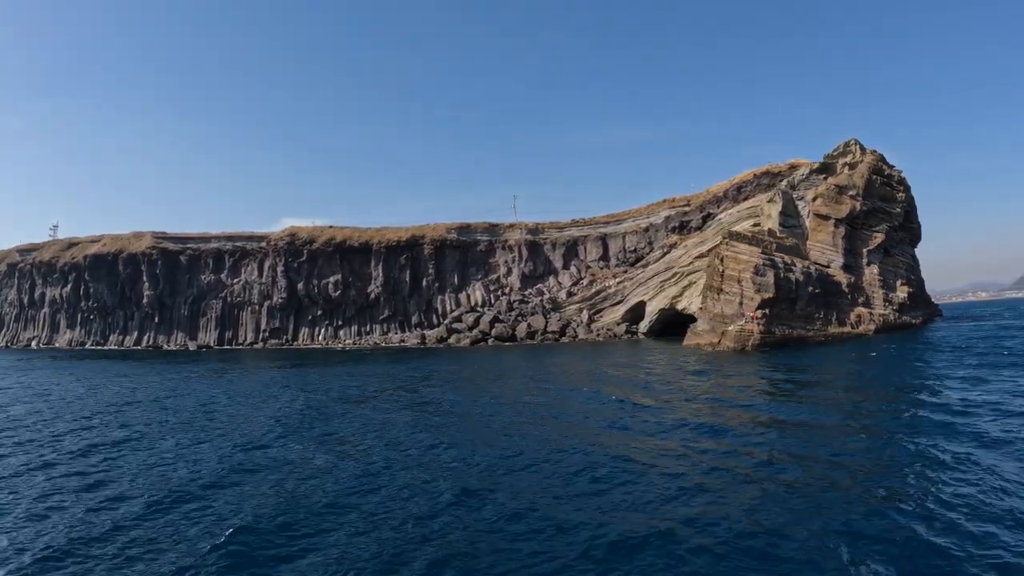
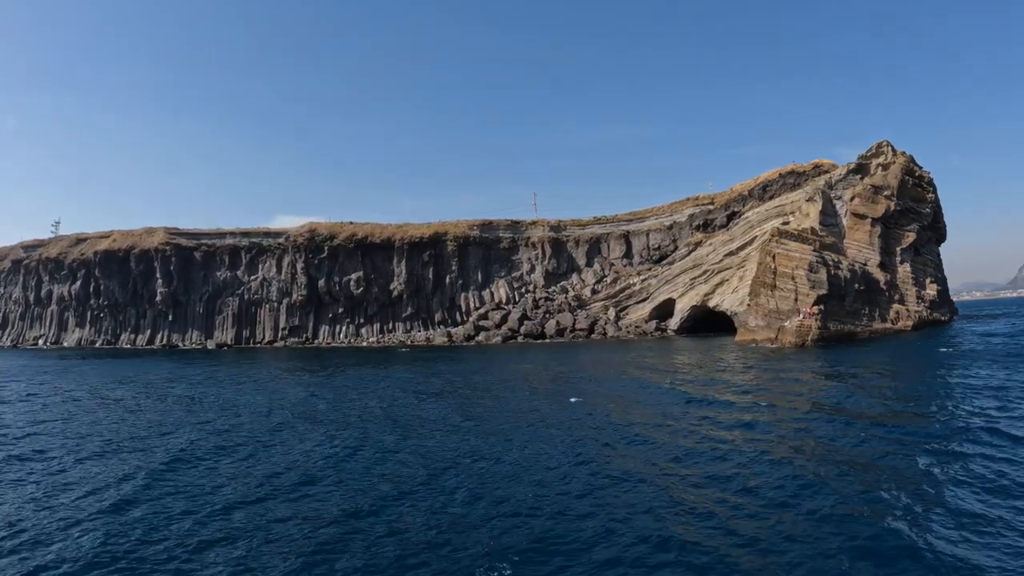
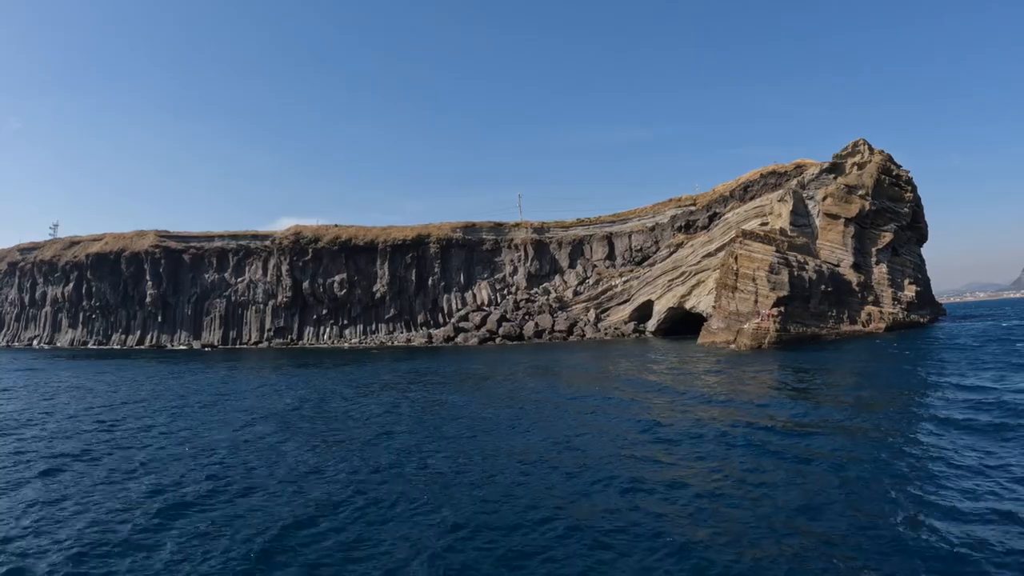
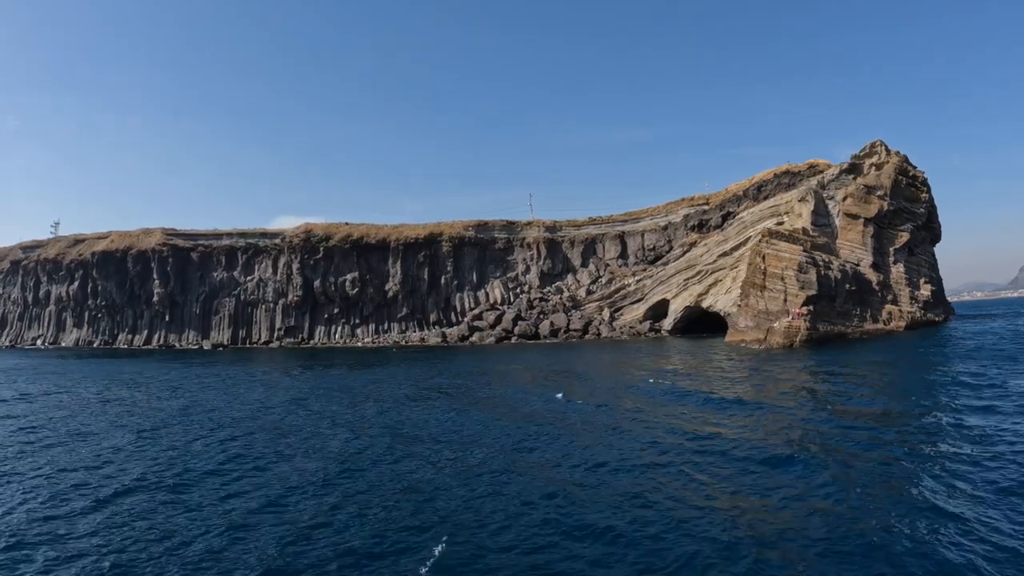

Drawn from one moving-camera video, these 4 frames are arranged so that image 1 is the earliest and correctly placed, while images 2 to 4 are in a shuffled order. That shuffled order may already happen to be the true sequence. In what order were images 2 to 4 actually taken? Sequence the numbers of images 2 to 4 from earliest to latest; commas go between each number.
3, 4, 2
